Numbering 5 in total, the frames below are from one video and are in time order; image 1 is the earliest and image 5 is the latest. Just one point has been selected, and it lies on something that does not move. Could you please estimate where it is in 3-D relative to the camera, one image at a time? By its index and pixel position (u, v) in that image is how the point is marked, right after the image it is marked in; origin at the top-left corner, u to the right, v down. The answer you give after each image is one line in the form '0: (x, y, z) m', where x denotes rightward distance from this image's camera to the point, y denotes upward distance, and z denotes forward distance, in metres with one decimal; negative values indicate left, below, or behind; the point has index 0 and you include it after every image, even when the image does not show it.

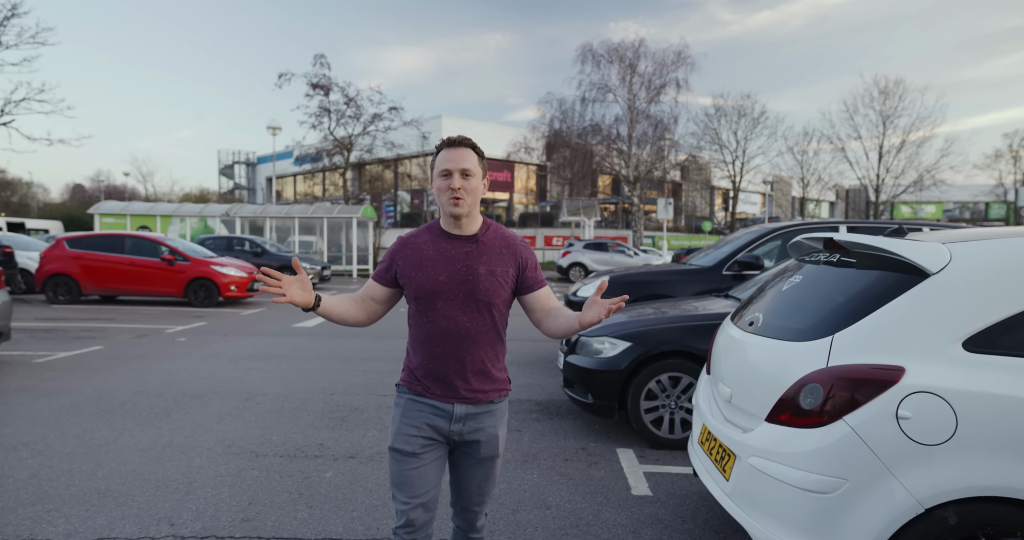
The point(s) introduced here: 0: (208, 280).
0: (-7.0, -0.2, +11.7) m
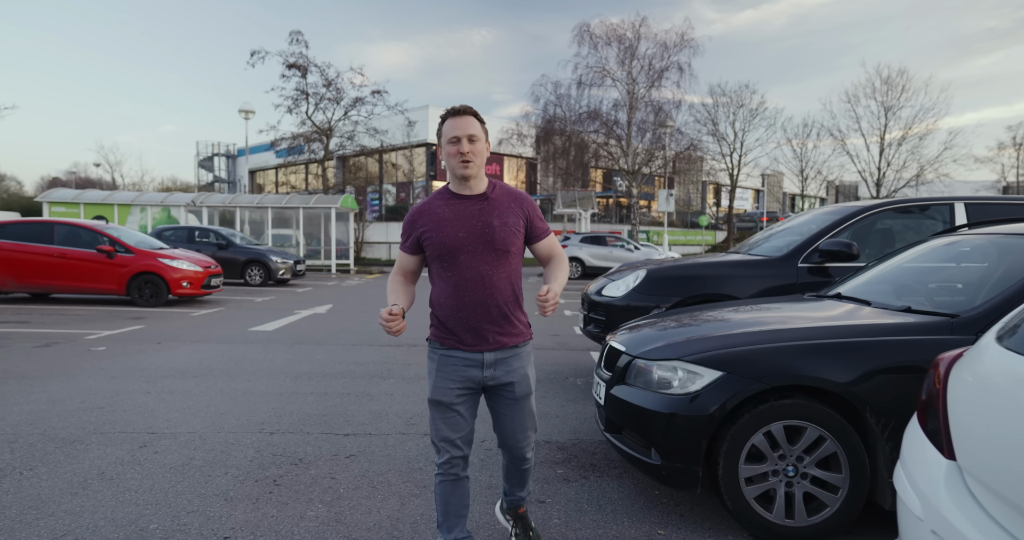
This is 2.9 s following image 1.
0: (-7.1, -0.1, +10.1) m
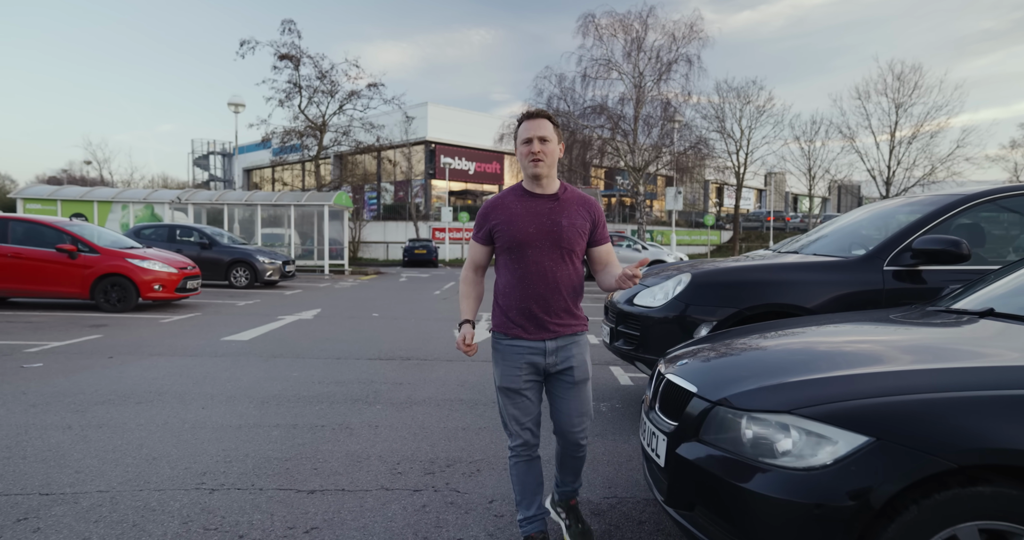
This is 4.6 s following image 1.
0: (-7.0, -0.1, +9.1) m
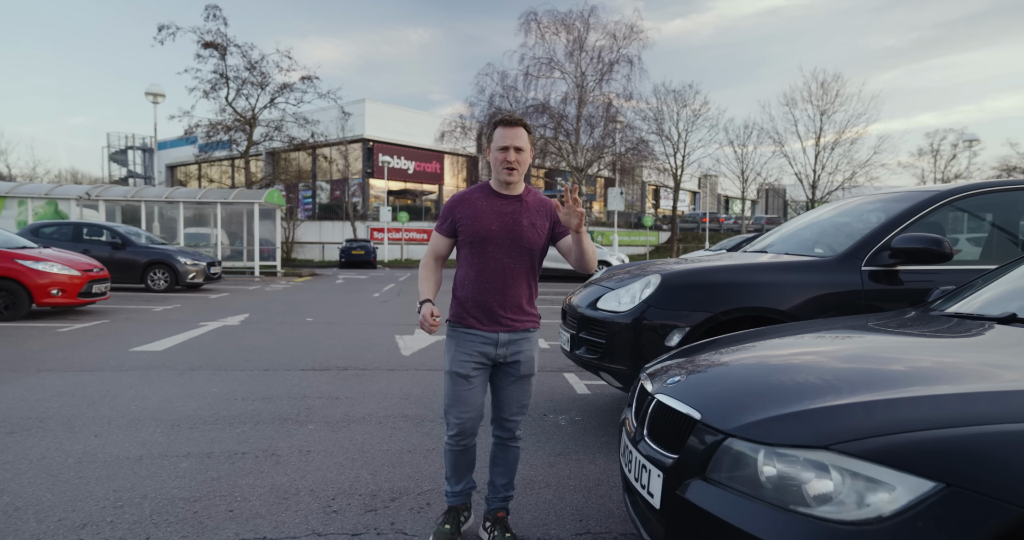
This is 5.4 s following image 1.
0: (-7.8, -0.2, +8.0) m
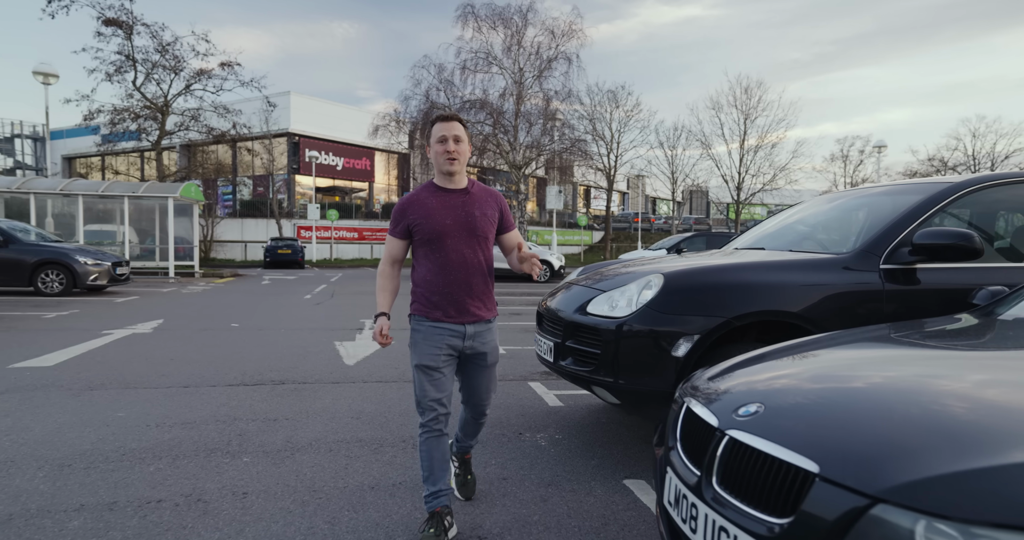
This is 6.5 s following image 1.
0: (-8.5, -0.2, +6.5) m
